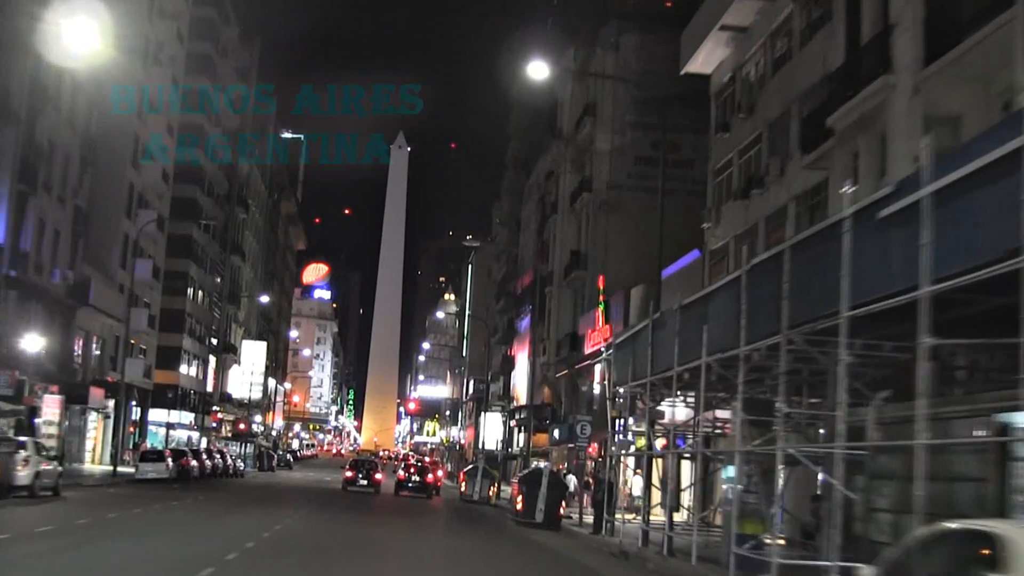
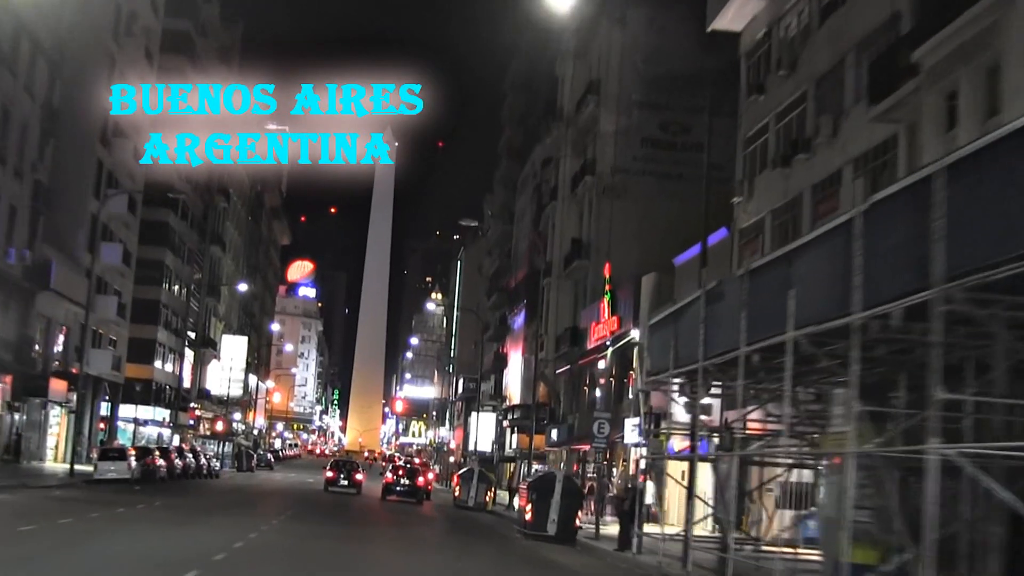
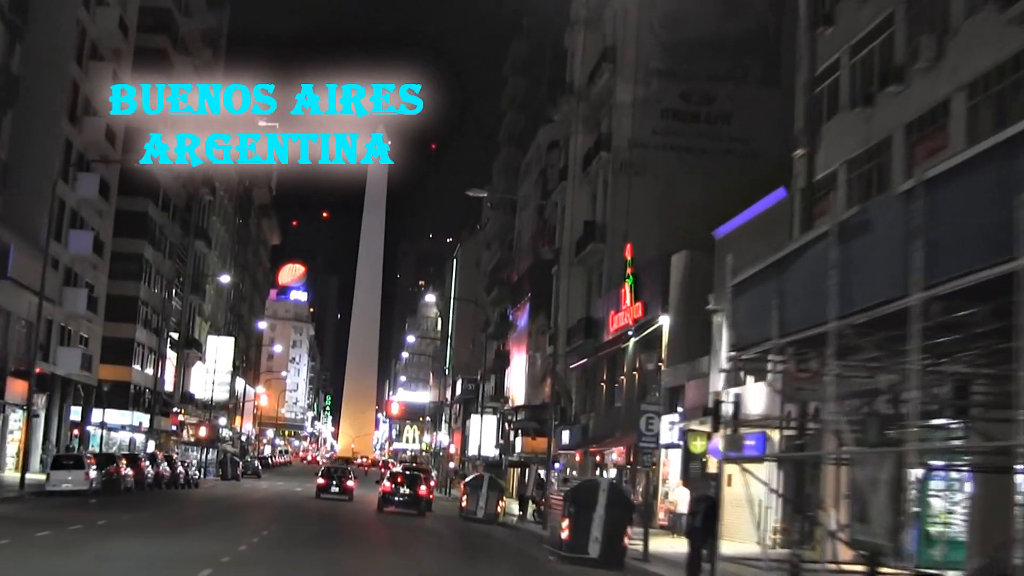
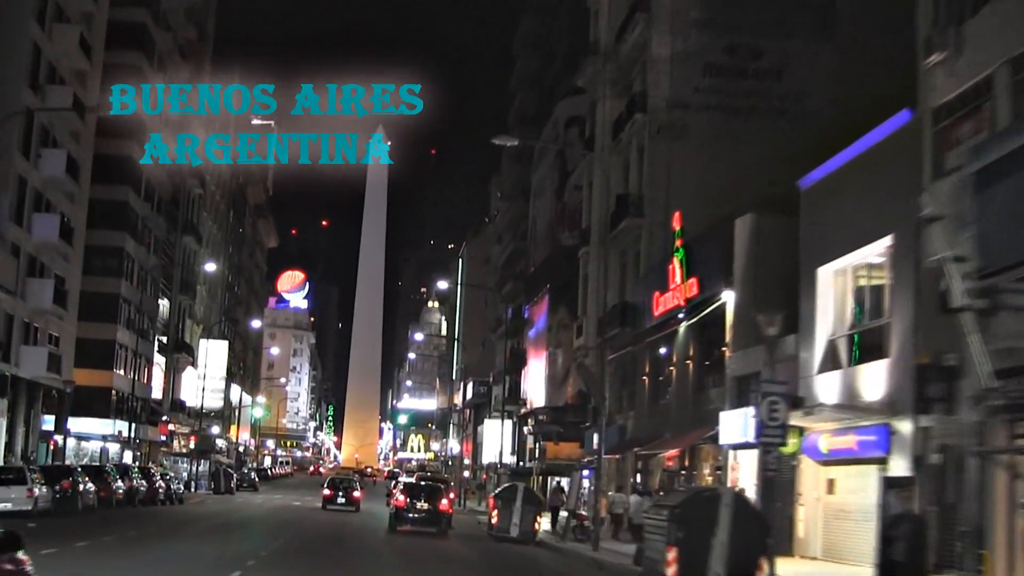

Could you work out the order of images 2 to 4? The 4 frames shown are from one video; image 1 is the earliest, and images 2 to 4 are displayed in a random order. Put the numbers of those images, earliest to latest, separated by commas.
2, 3, 4
